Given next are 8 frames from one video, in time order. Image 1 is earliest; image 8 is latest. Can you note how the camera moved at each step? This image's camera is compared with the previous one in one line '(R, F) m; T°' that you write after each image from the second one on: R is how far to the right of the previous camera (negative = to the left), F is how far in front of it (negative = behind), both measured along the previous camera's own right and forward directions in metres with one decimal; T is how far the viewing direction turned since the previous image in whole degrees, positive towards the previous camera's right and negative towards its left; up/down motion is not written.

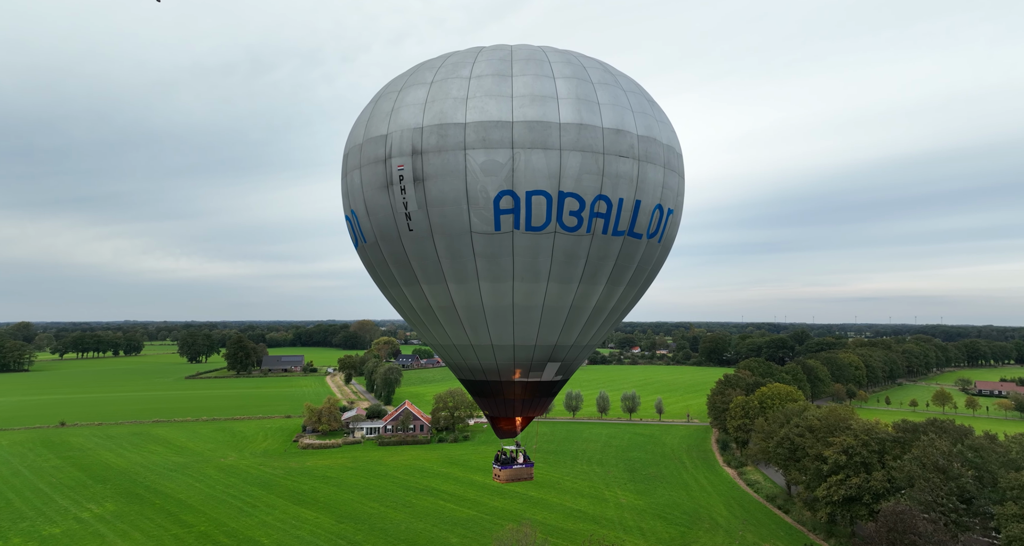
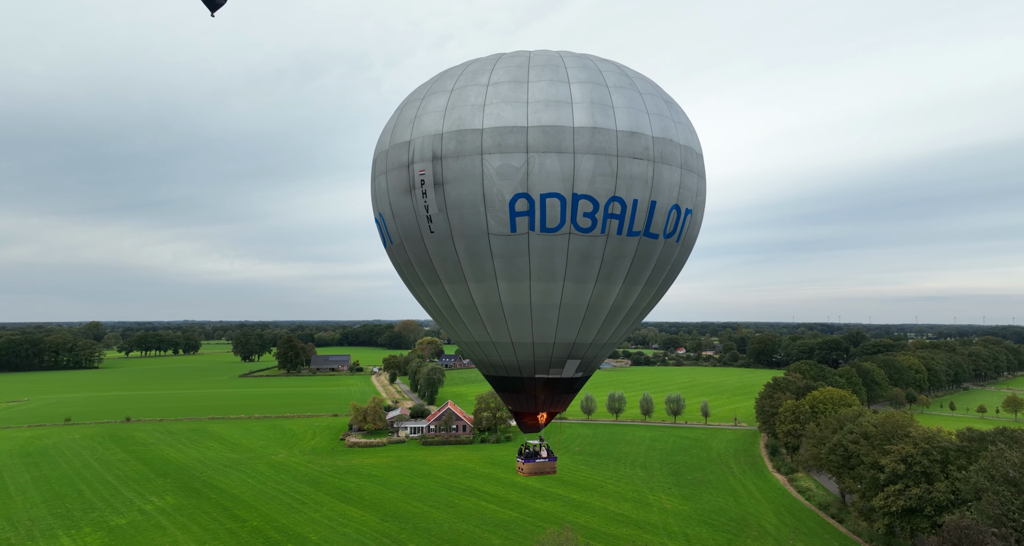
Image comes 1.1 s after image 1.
(+0.3, 0.0) m; -4°
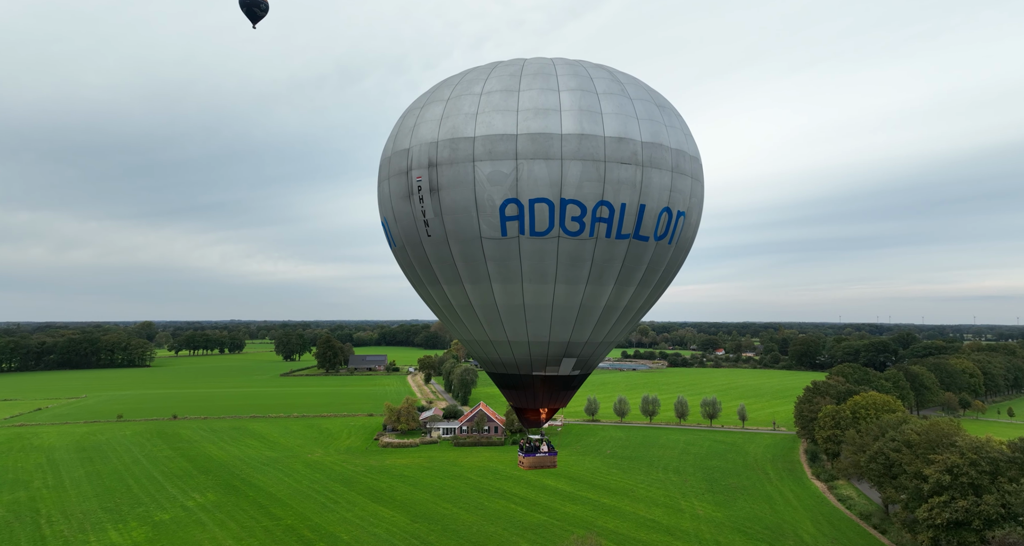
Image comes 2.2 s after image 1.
(+0.5, +0.1) m; -4°
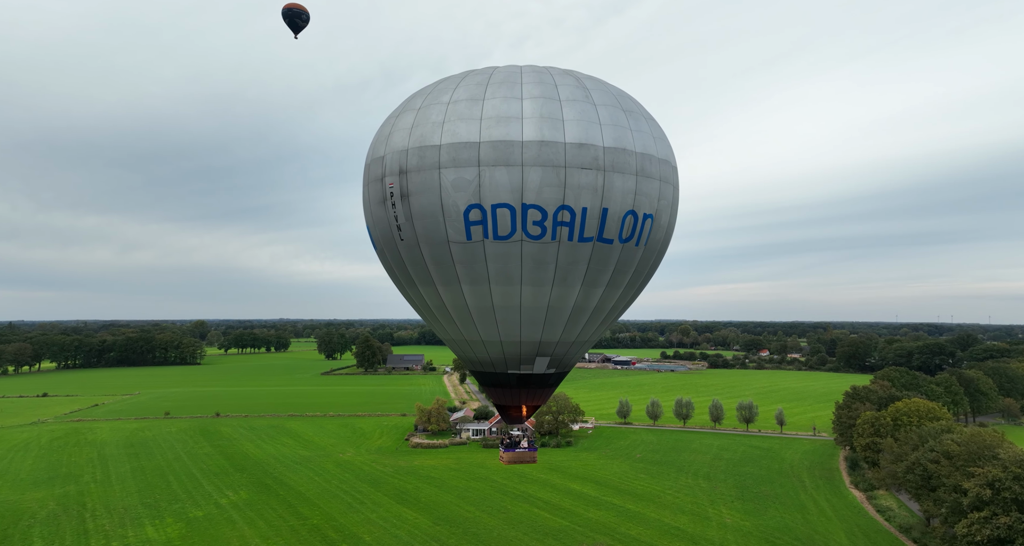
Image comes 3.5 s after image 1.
(+1.0, +0.2) m; -4°
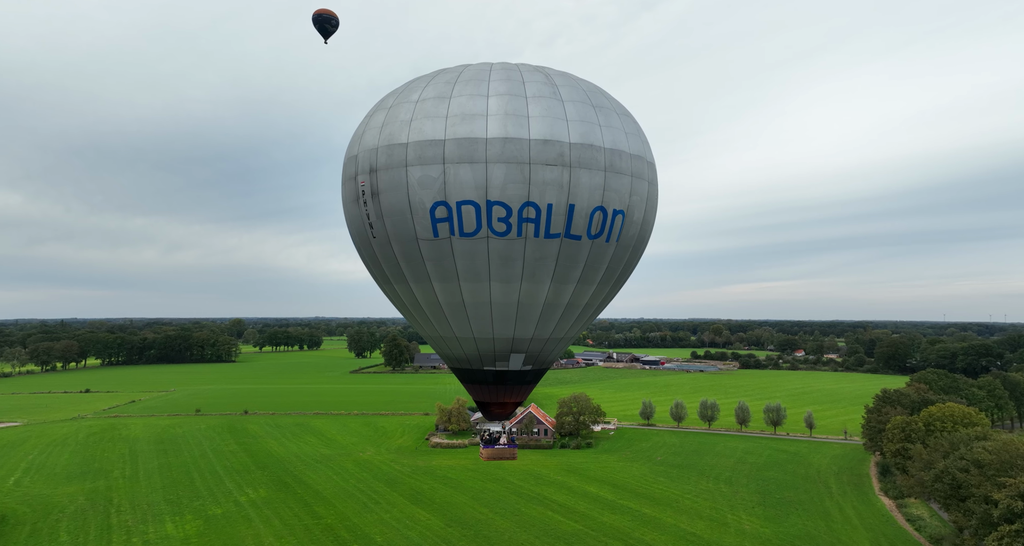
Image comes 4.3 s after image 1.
(+0.9, +0.3) m; -3°
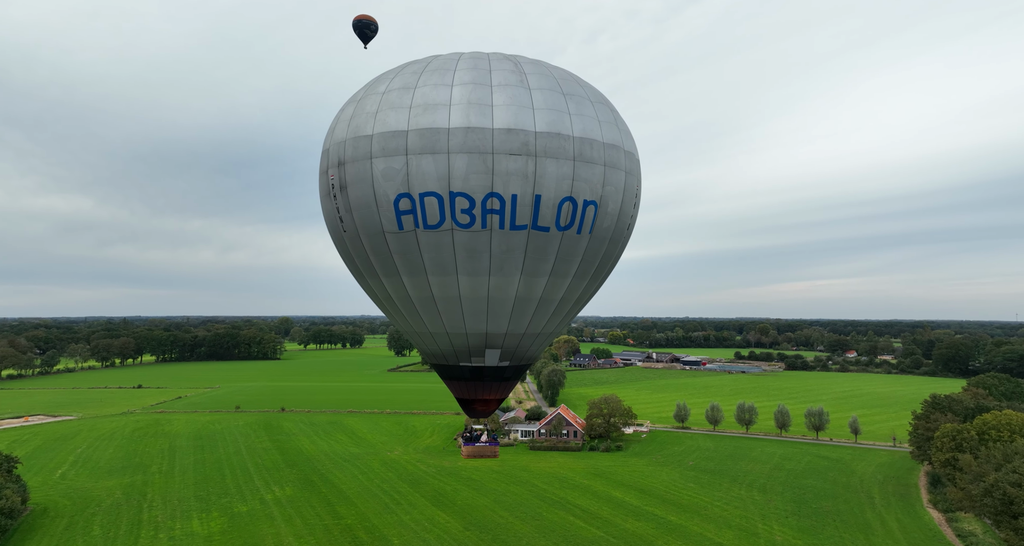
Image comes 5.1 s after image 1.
(+1.1, +0.6) m; -4°
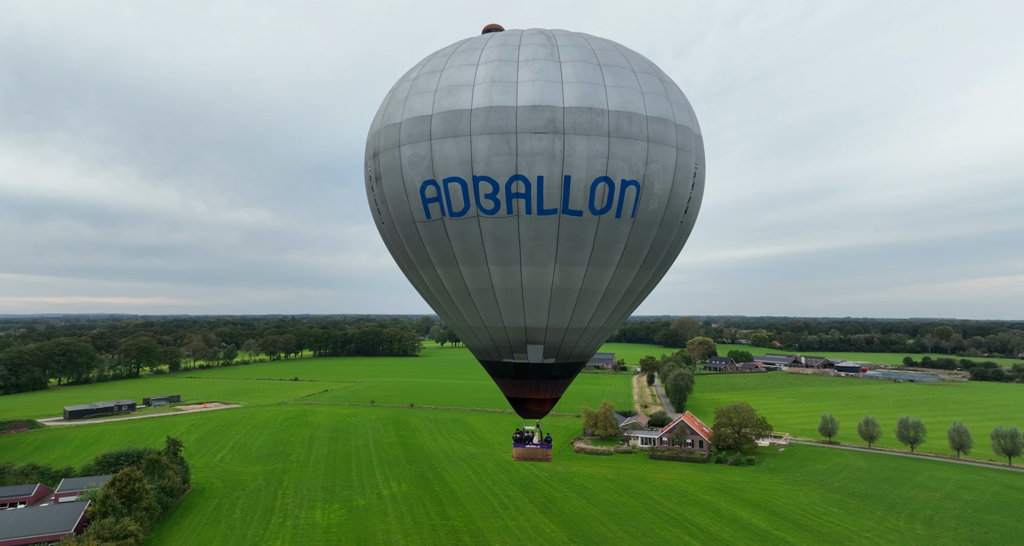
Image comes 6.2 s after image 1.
(+1.4, +1.3) m; -13°
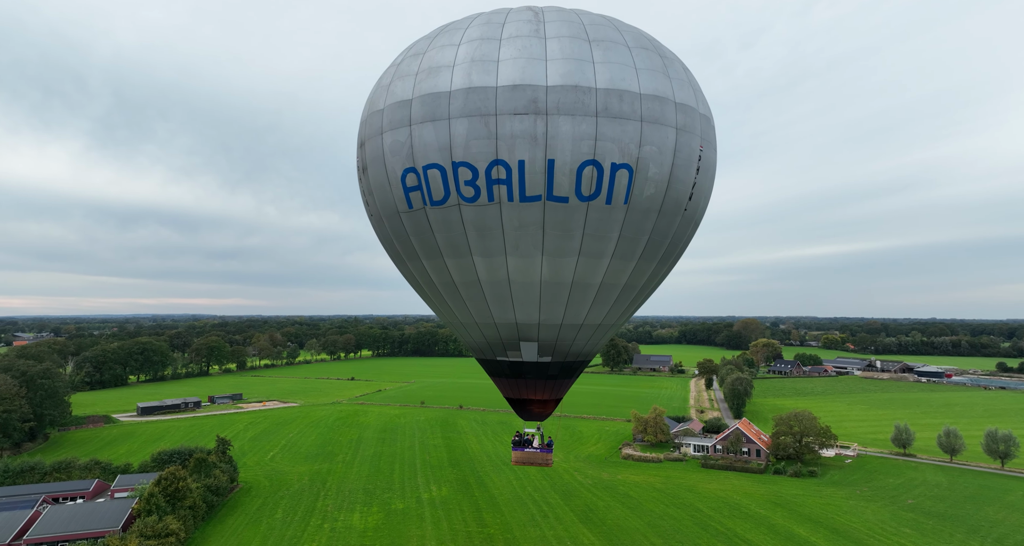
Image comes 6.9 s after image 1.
(+0.9, +1.1) m; -6°
